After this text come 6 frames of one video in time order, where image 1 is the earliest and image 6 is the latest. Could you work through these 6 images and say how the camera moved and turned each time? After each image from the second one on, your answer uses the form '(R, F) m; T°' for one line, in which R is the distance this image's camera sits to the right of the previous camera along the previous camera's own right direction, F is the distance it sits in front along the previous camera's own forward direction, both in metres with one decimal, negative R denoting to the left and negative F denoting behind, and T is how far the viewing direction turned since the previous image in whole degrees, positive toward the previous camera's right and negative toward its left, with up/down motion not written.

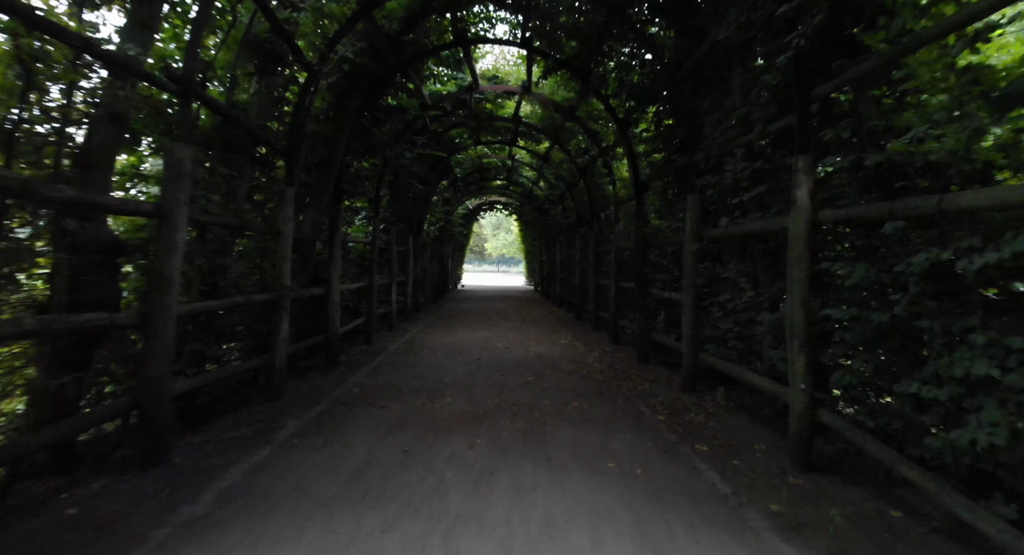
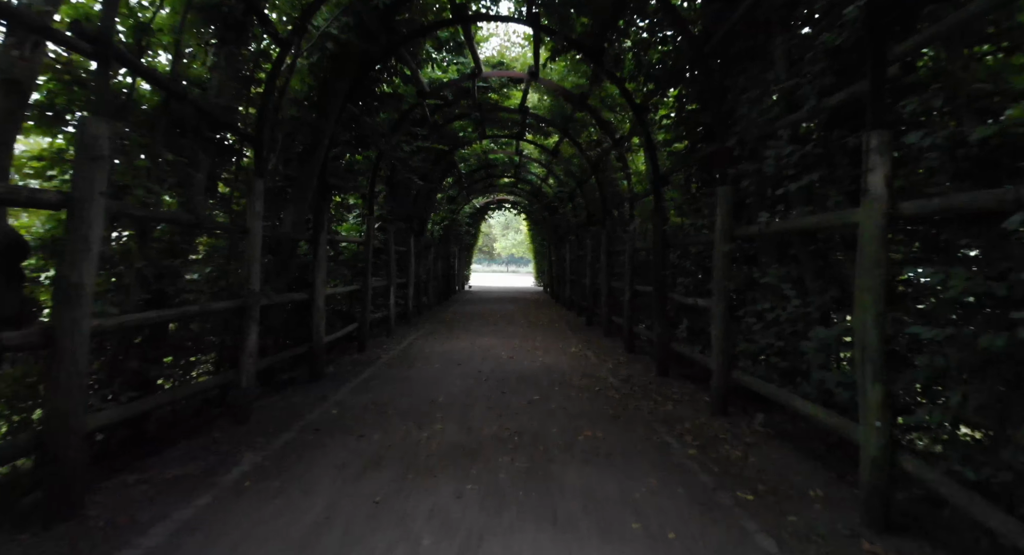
(+0.1, +0.6) m; -1°
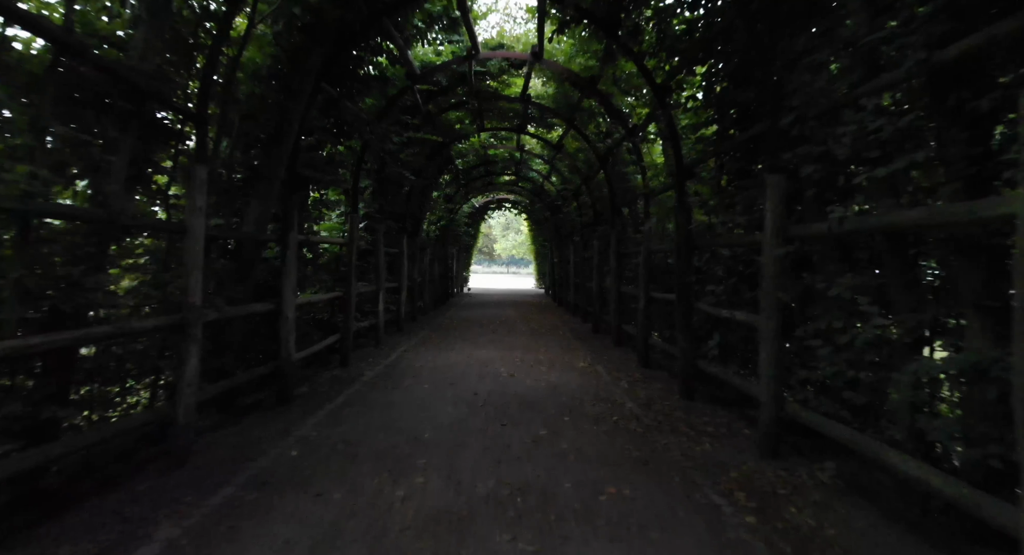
(0.0, +0.7) m; 0°
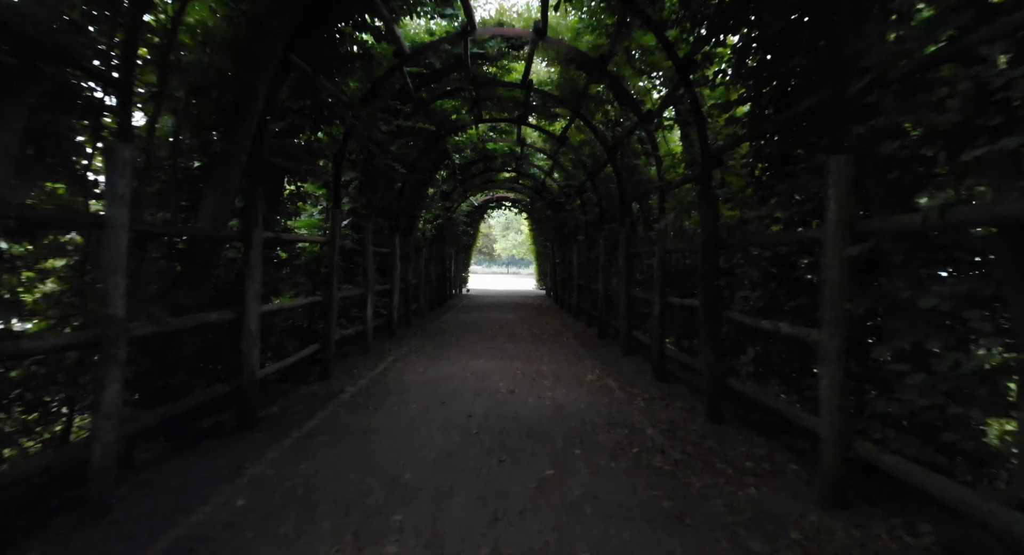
(0.0, +0.6) m; 0°
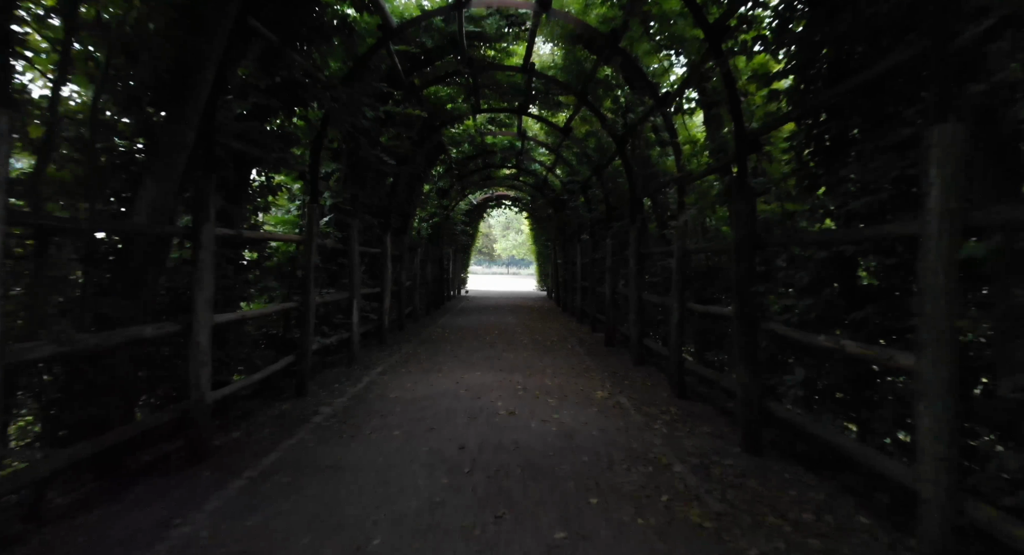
(0.0, +0.6) m; 0°
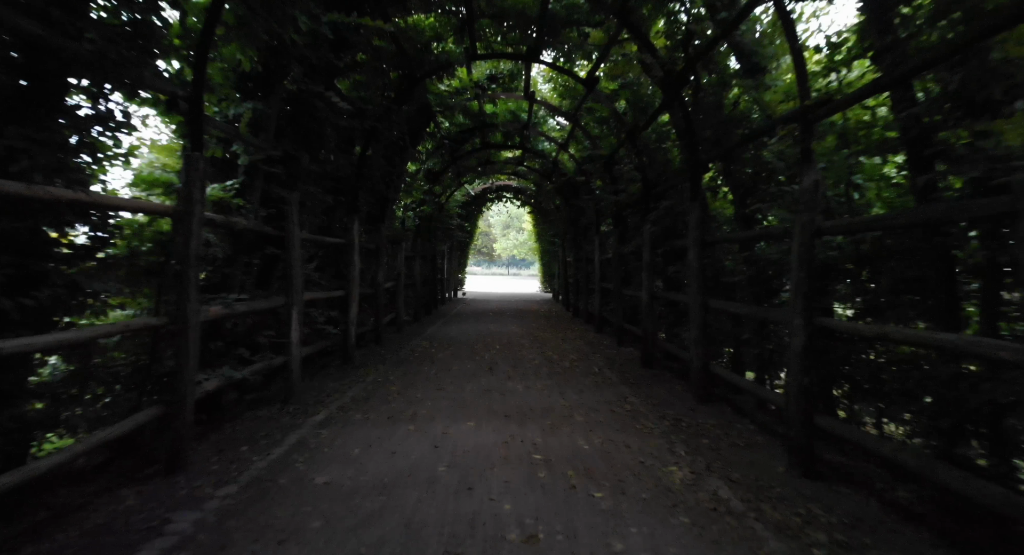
(-0.1, +1.9) m; 0°
